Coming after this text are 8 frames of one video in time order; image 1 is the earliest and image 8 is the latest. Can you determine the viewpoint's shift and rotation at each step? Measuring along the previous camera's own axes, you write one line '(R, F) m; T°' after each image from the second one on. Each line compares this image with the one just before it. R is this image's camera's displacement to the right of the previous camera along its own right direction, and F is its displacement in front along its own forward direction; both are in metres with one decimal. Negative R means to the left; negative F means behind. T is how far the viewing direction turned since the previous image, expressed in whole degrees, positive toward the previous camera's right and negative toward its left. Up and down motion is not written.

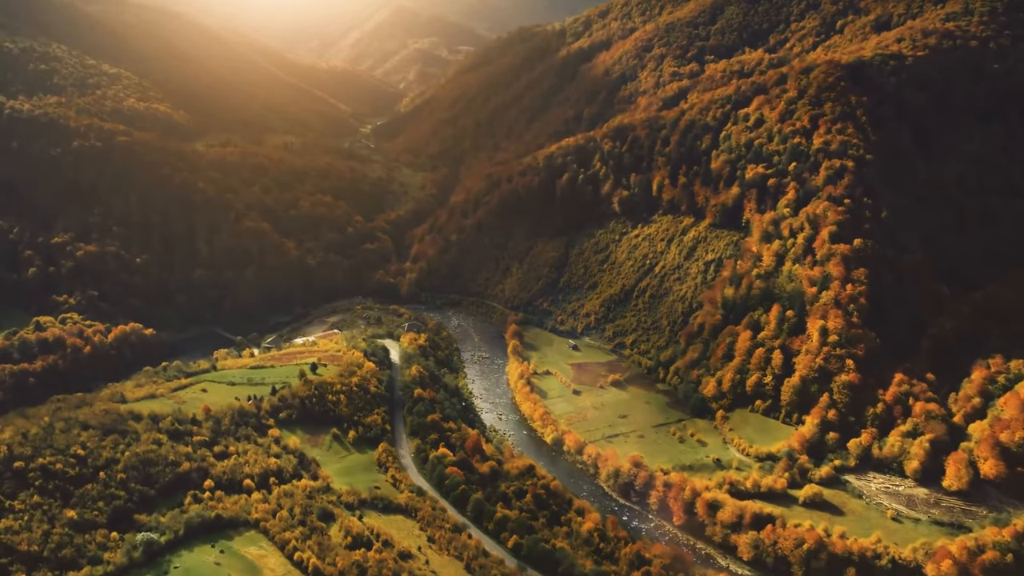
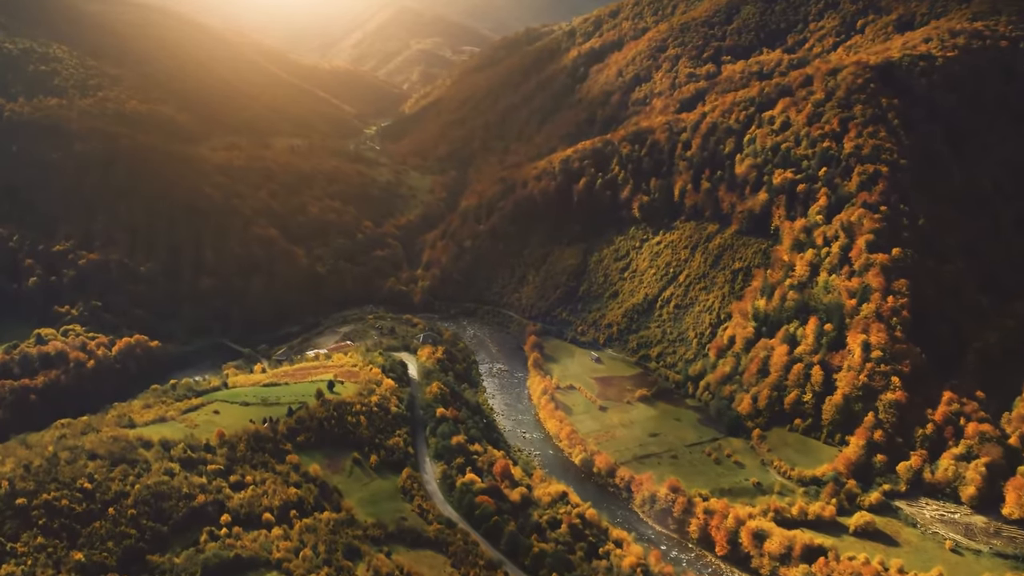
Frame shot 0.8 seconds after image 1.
(-3.1, +3.8) m; 0°
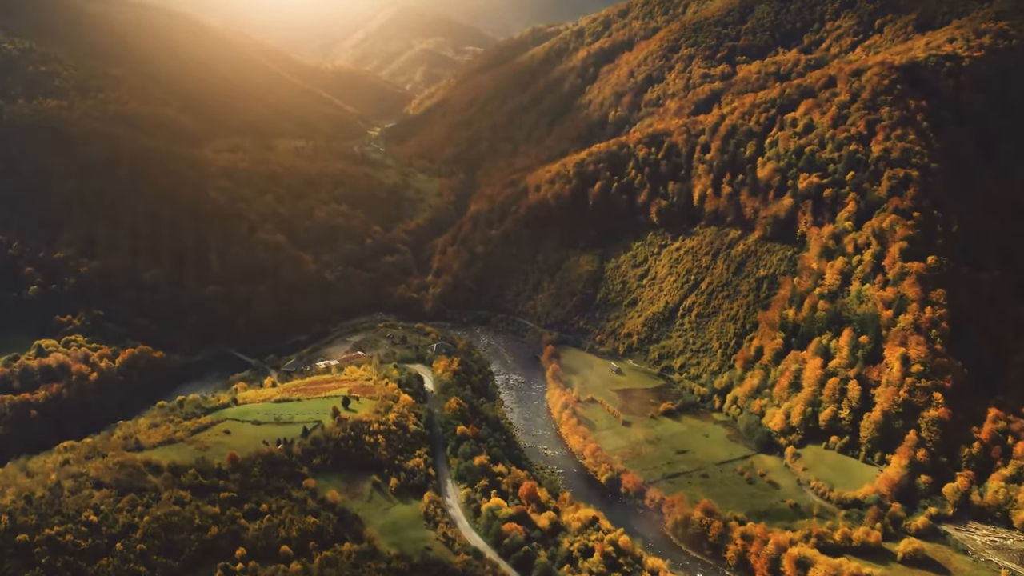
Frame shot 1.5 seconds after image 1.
(-2.6, +3.3) m; 0°
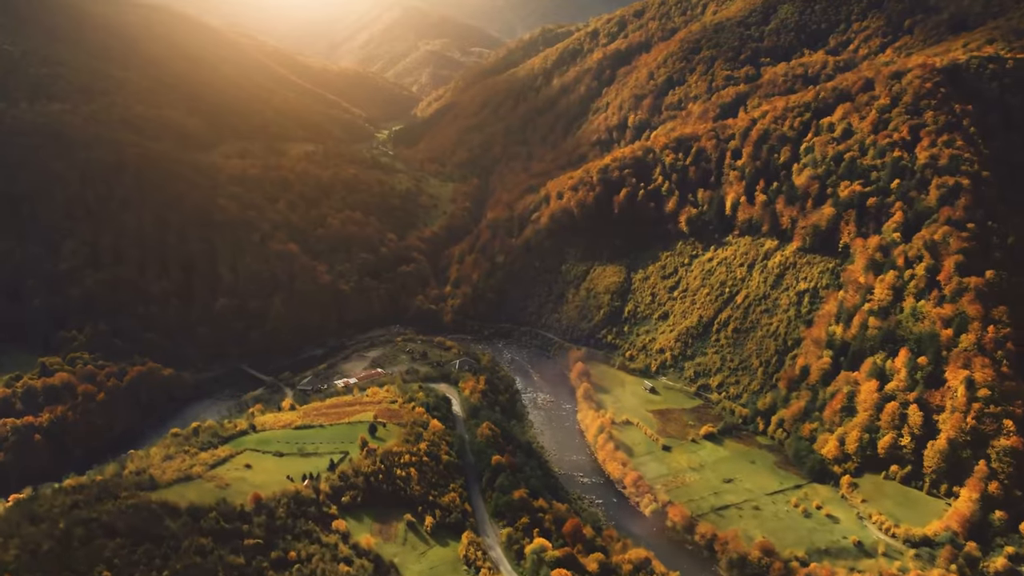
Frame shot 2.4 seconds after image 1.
(-3.8, +4.7) m; 0°
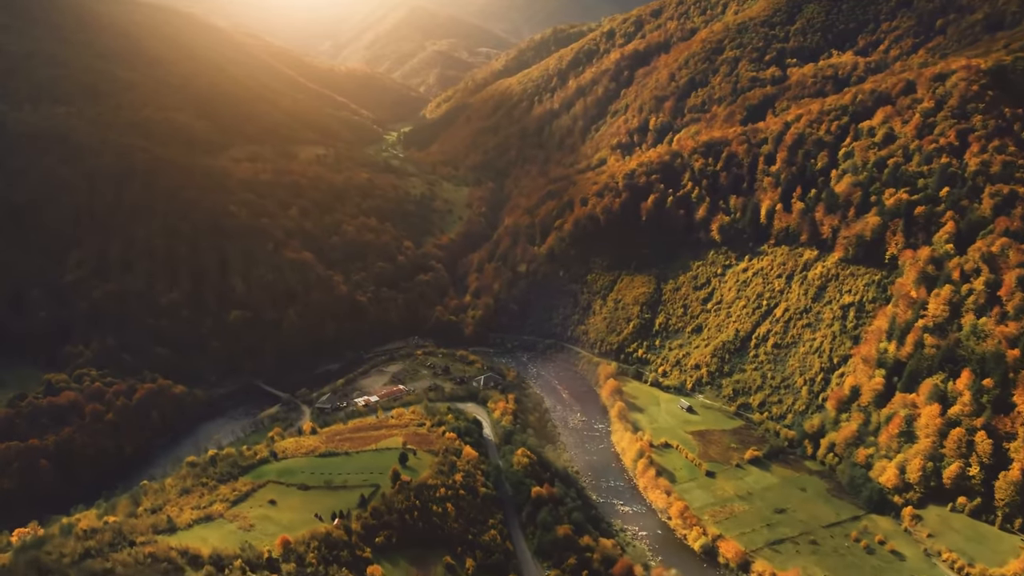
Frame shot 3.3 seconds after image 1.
(-3.6, +4.5) m; 0°
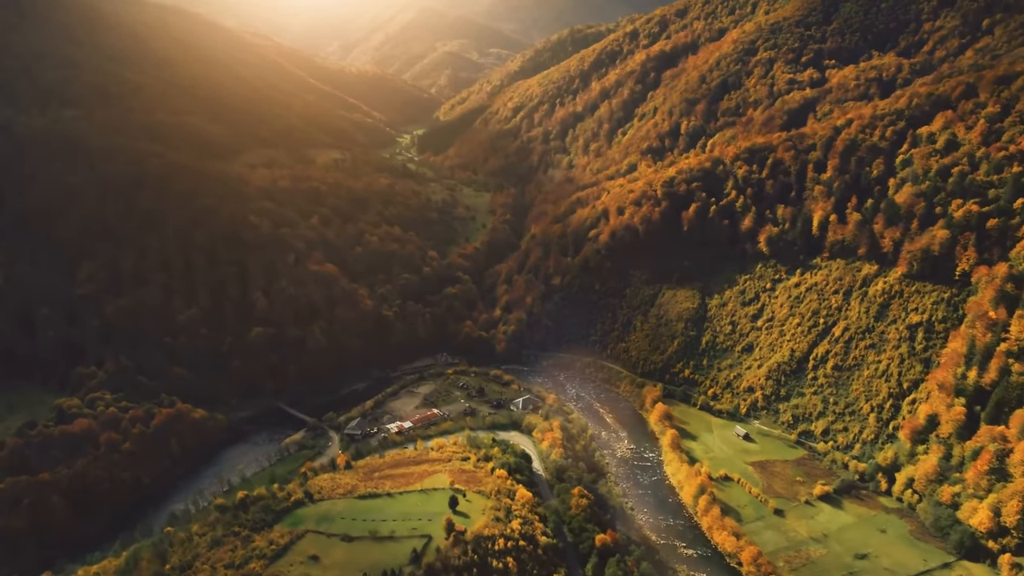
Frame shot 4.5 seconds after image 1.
(-4.8, +5.6) m; 0°
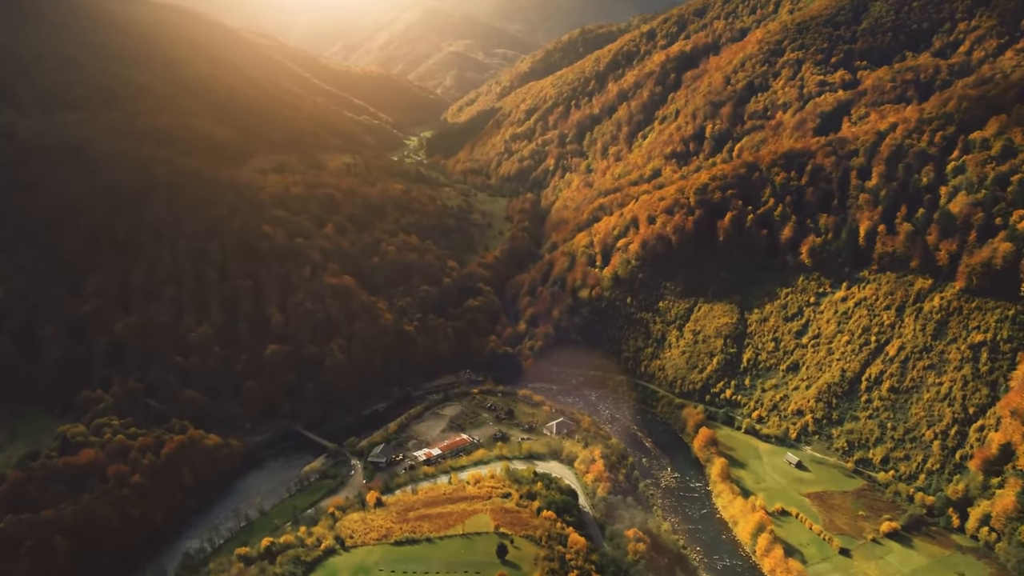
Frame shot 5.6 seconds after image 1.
(-4.1, +5.1) m; 0°
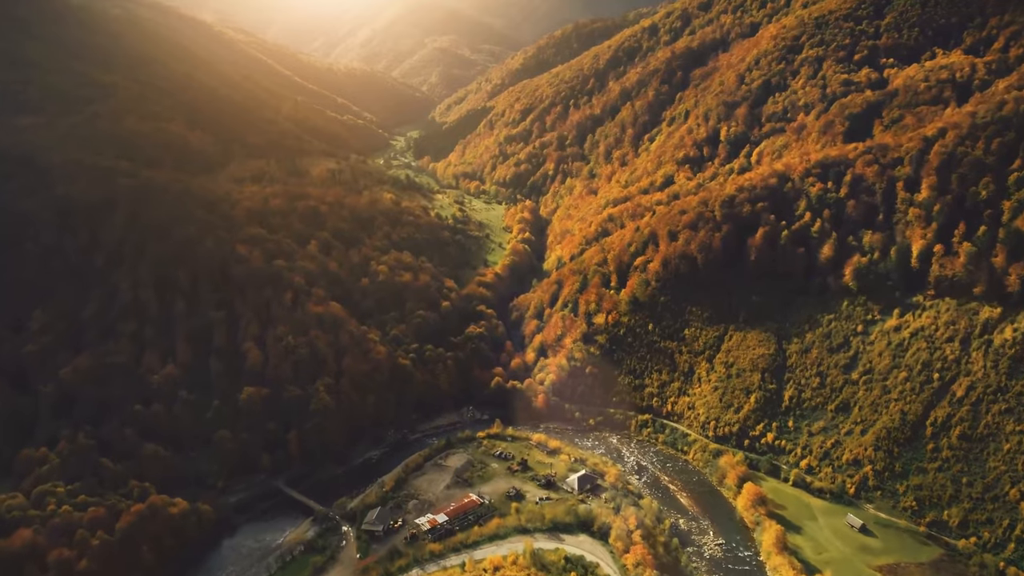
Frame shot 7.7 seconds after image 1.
(-3.2, +11.0) m; +1°
